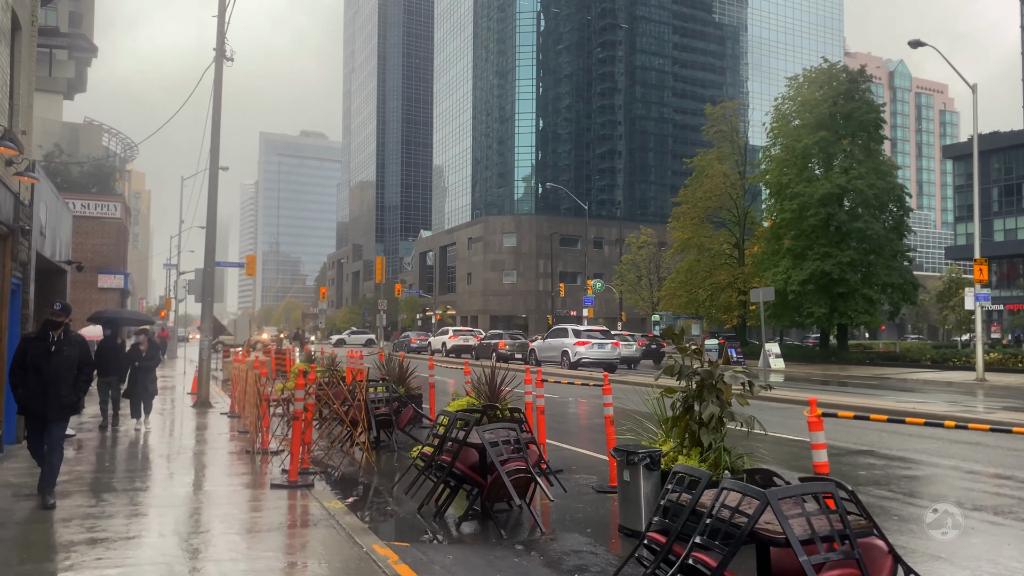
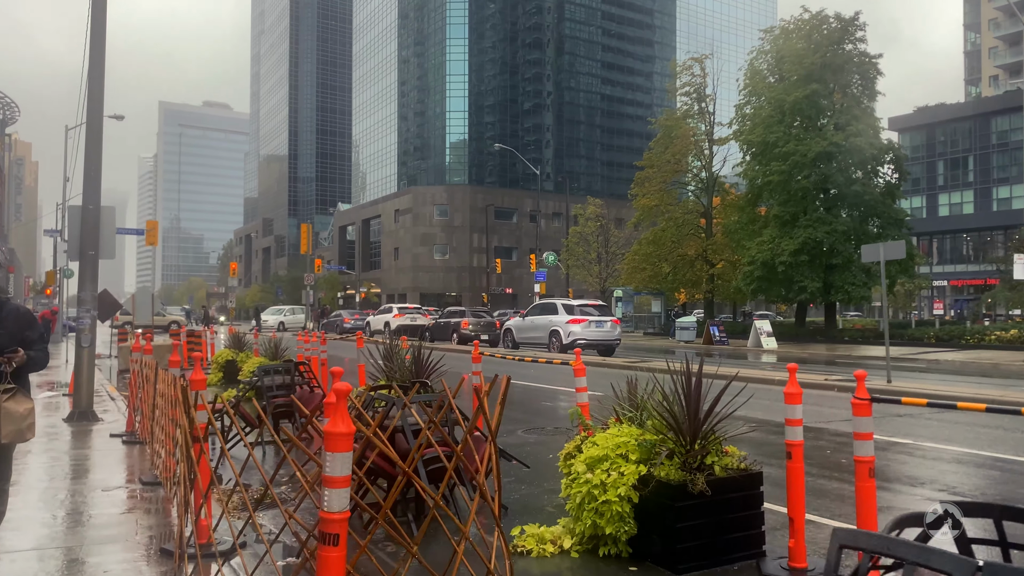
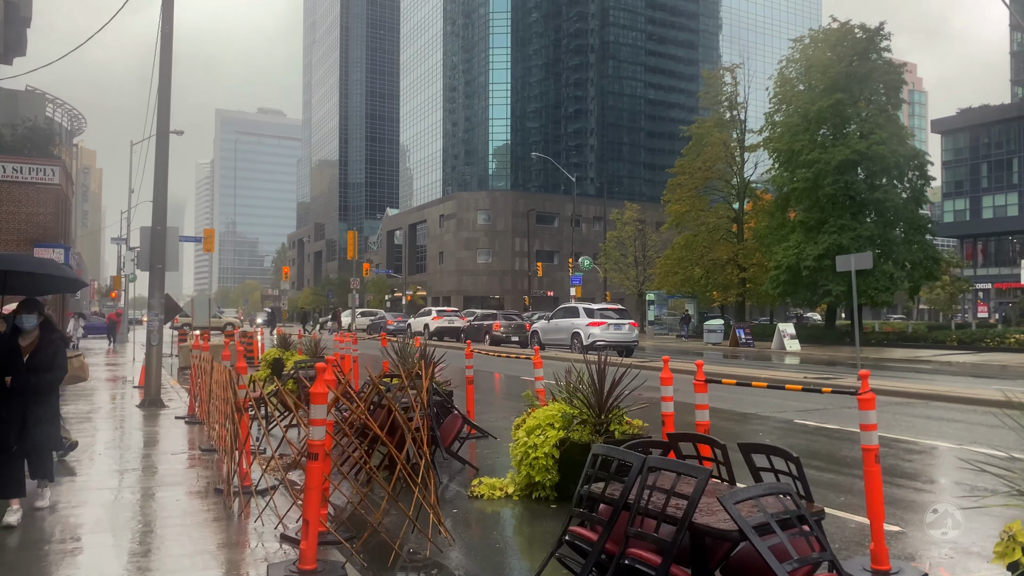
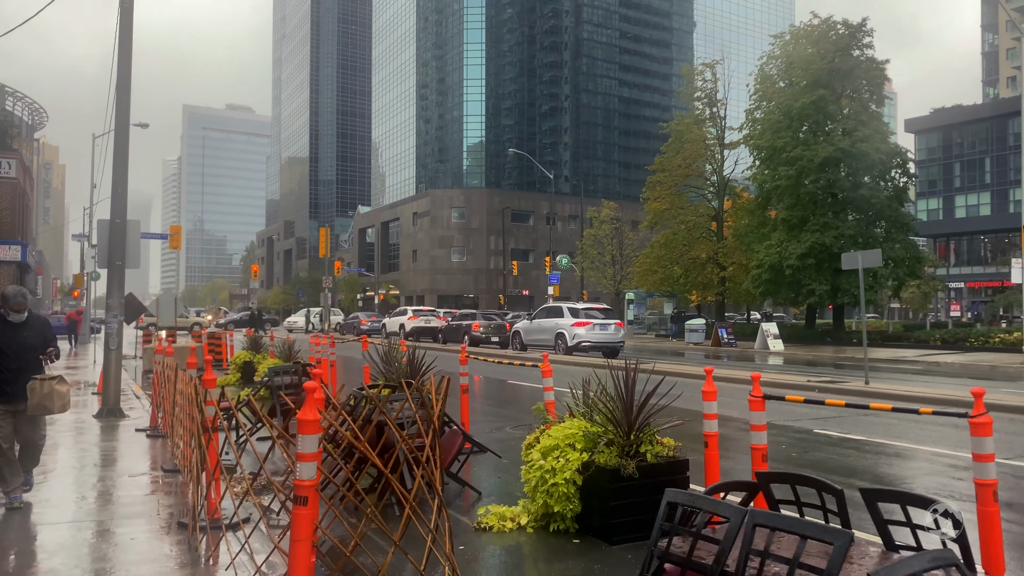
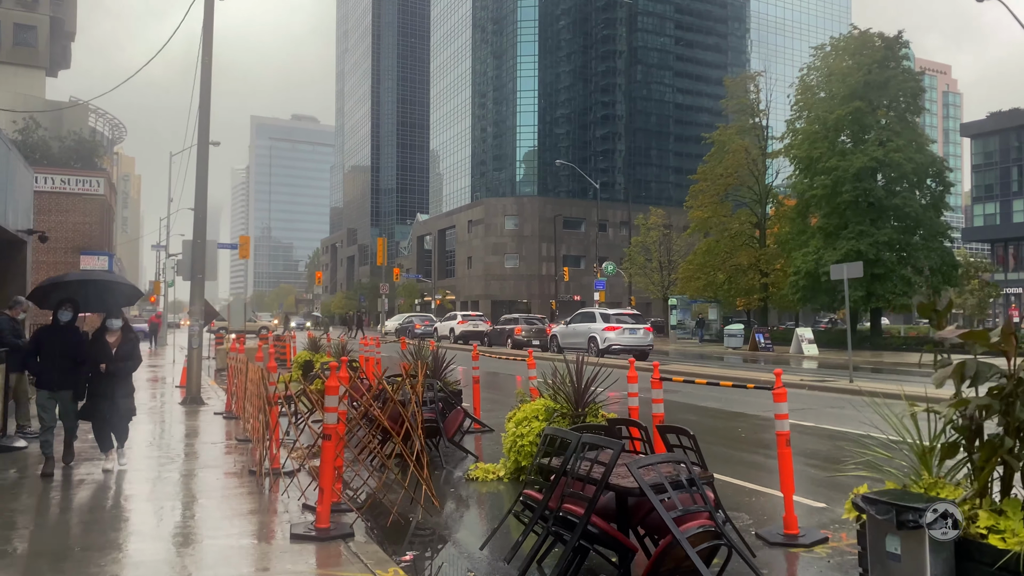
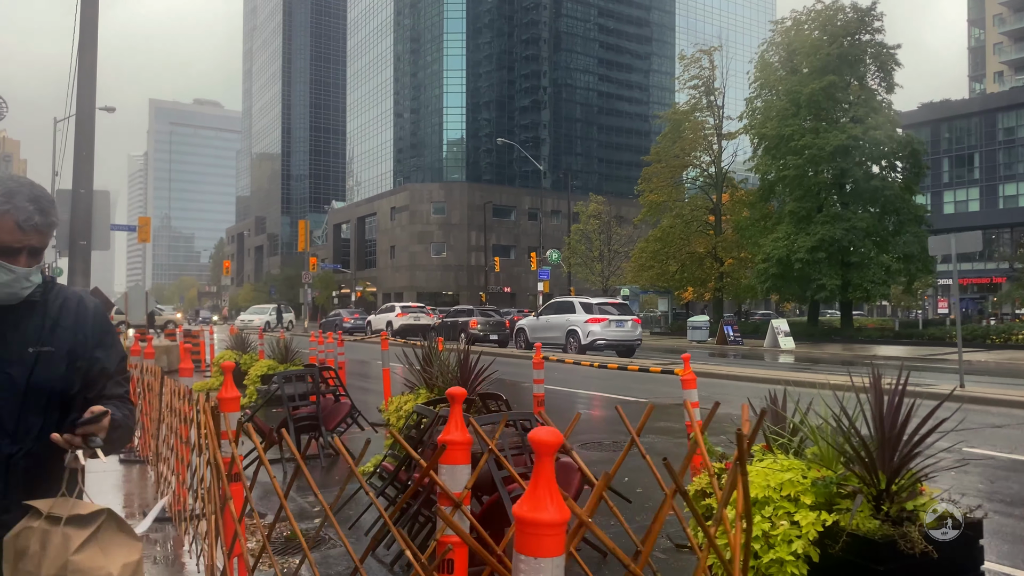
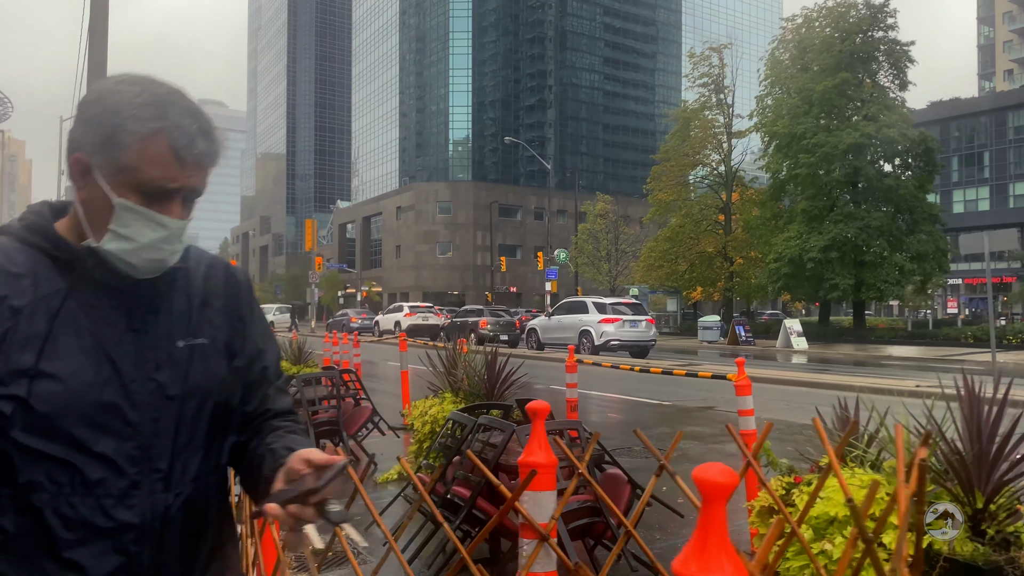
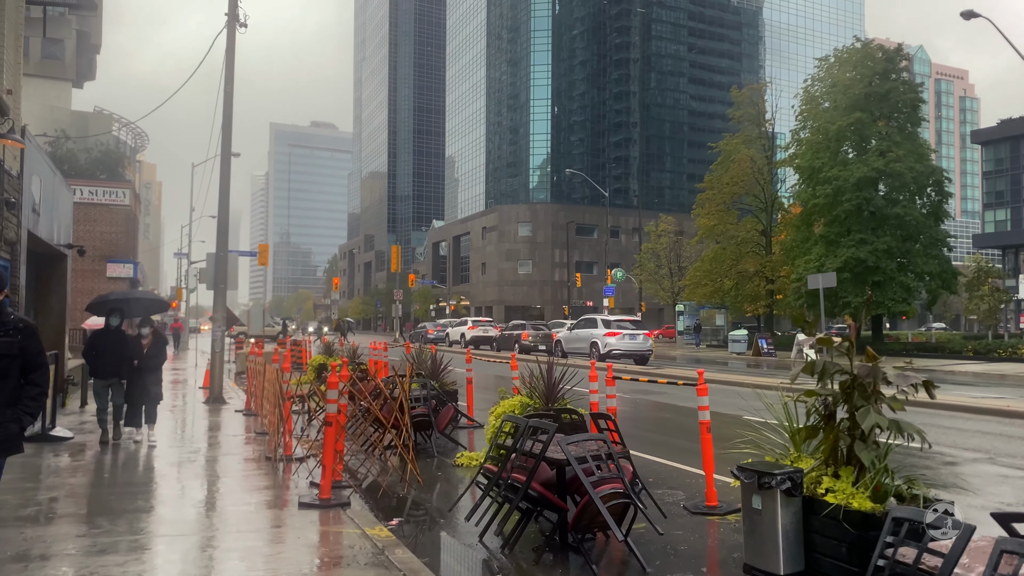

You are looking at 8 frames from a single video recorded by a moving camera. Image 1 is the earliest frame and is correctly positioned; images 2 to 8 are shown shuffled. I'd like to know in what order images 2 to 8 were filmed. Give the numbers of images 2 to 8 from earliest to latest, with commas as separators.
8, 5, 3, 4, 2, 6, 7
